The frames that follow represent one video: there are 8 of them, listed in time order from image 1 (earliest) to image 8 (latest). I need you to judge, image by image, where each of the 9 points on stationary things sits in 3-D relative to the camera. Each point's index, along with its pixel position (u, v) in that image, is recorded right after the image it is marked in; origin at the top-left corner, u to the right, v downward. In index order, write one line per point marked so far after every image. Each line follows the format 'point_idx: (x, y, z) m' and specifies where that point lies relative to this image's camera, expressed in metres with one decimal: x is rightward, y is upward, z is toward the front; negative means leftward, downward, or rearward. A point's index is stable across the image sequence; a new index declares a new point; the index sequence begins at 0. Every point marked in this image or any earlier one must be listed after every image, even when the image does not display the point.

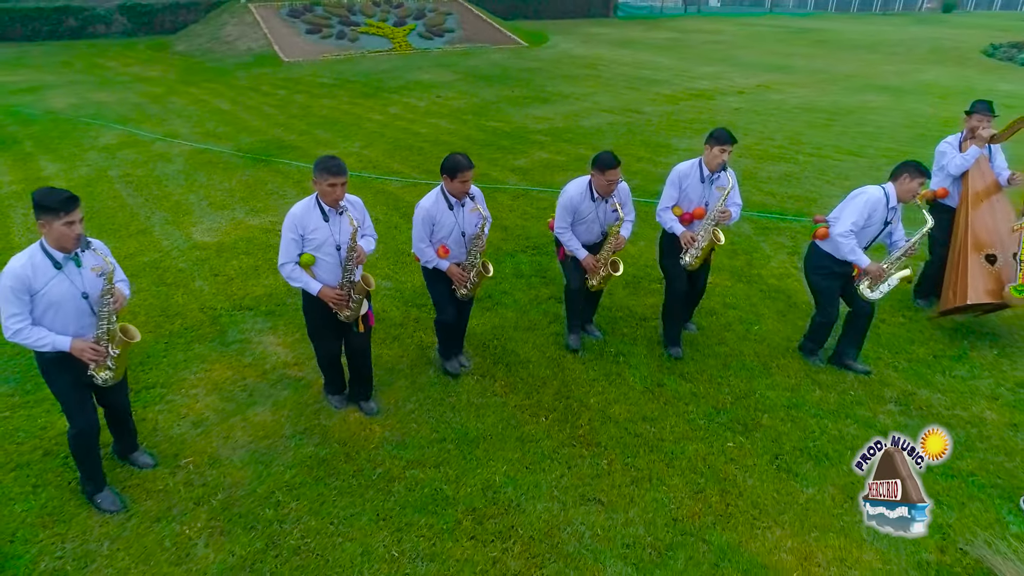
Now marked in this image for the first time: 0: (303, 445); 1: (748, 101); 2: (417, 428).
0: (-1.3, -1.0, +4.6) m
1: (+5.0, +4.0, +15.2) m
2: (-0.6, -0.9, +4.7) m
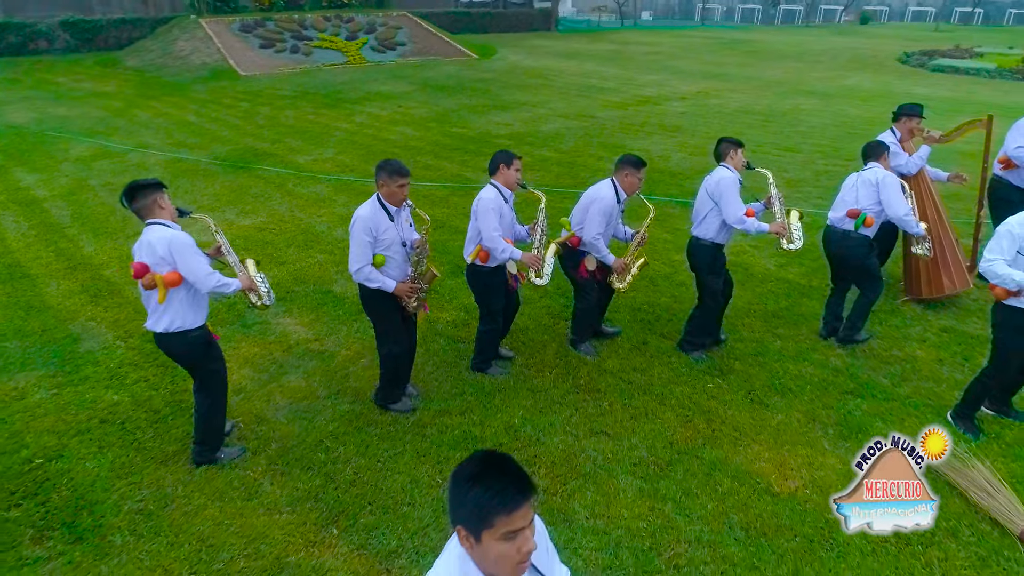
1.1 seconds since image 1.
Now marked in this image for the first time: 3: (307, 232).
0: (-1.2, -0.8, +5.2) m
1: (+4.1, +4.2, +16.3) m
2: (-0.5, -0.7, +5.4) m
3: (-2.4, +0.7, +8.5) m
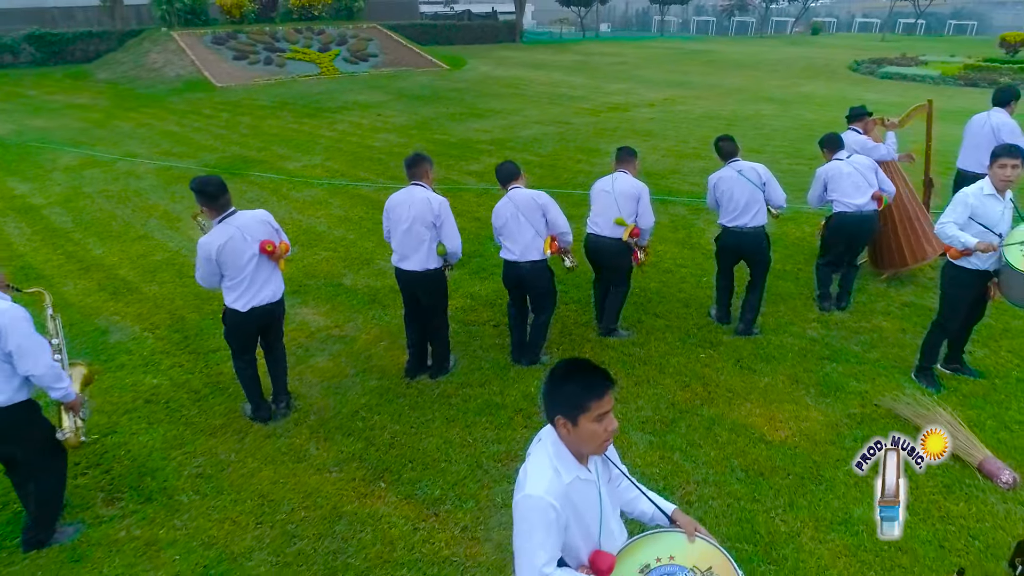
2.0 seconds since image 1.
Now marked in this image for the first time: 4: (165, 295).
0: (-1.1, -0.7, +5.6) m
1: (+3.5, +4.2, +17.1) m
2: (-0.4, -0.6, +5.8) m
3: (-2.5, +0.7, +8.9) m
4: (-3.4, -0.1, +7.1) m
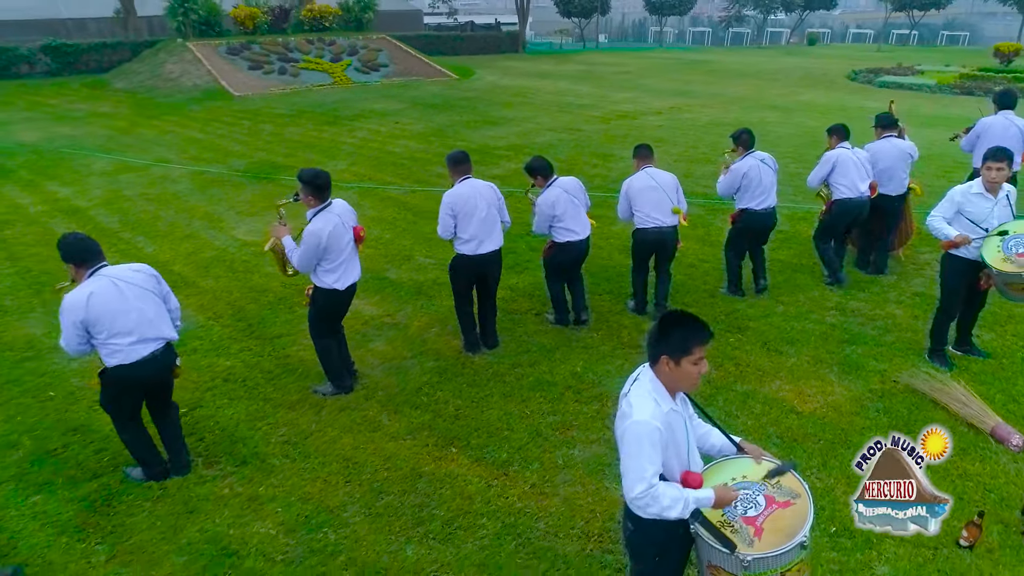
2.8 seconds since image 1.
0: (-0.7, -0.6, +6.0) m
1: (+3.8, +4.2, +17.6) m
2: (0.0, -0.5, +6.3) m
3: (-2.2, +0.7, +9.4) m
4: (-3.1, 0.0, +7.6) m
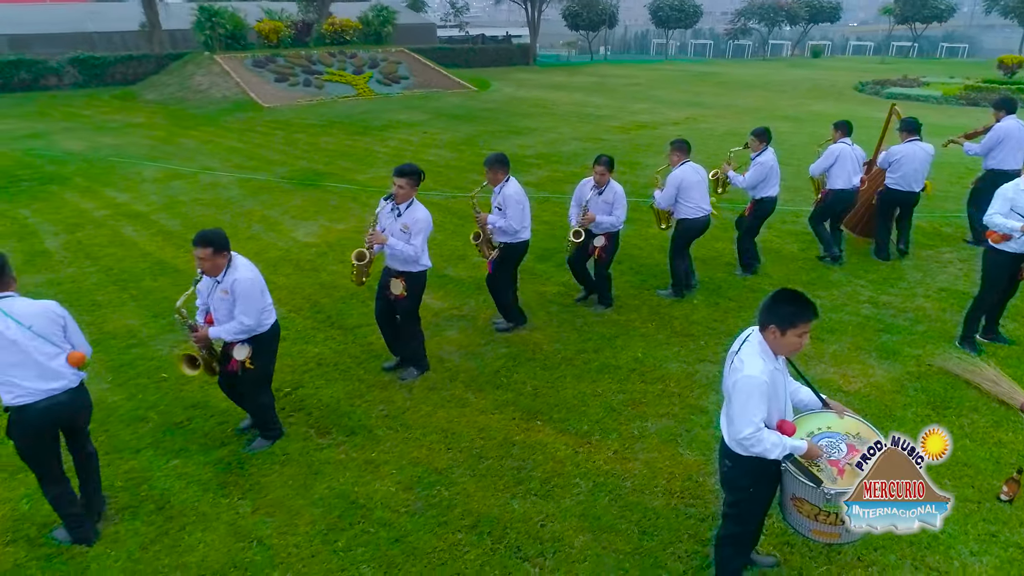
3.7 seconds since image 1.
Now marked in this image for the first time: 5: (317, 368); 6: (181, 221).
0: (-0.1, -0.5, +6.6) m
1: (+4.4, +4.1, +18.3) m
2: (+0.5, -0.4, +6.8) m
3: (-1.6, +0.8, +10.0) m
4: (-2.5, 0.0, +8.1) m
5: (-1.7, -0.7, +6.2) m
6: (-4.9, +1.0, +10.6) m
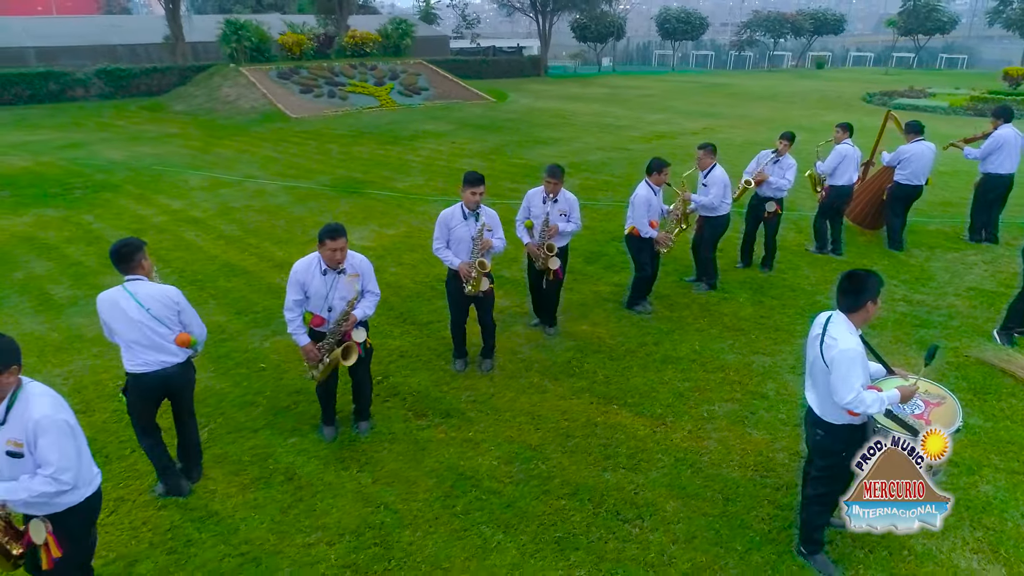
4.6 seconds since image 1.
0: (+0.5, -0.5, +7.1) m
1: (+5.1, +3.9, +18.8) m
2: (+1.2, -0.4, +7.3) m
3: (-0.9, +0.7, +10.5) m
4: (-1.8, 0.0, +8.6) m
5: (-1.1, -0.7, +6.7) m
6: (-4.3, +1.0, +11.1) m
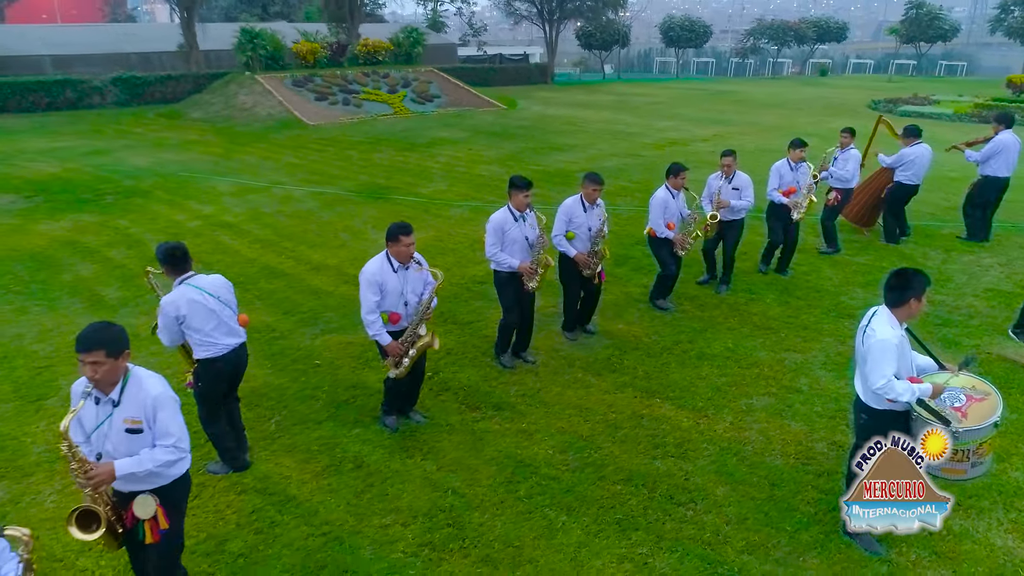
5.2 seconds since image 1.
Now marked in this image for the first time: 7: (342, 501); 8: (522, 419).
0: (+0.9, -0.5, +7.4) m
1: (+5.5, +3.8, +19.2) m
2: (+1.6, -0.4, +7.7) m
3: (-0.5, +0.7, +10.8) m
4: (-1.4, 0.0, +8.9) m
5: (-0.6, -0.7, +7.0) m
6: (-3.9, +0.9, +11.4) m
7: (-1.2, -1.5, +4.9) m
8: (+0.1, -1.1, +5.9) m
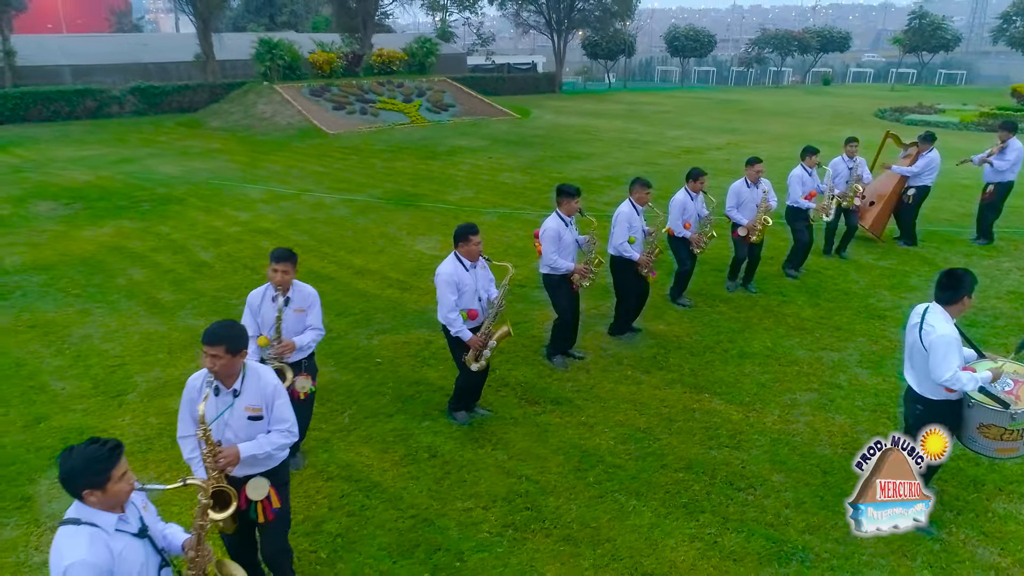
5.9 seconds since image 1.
0: (+1.4, -0.6, +7.7) m
1: (+6.0, +3.7, +19.6) m
2: (+2.1, -0.5, +8.0) m
3: (0.0, +0.6, +11.1) m
4: (-0.9, 0.0, +9.3) m
5: (-0.1, -0.7, +7.4) m
6: (-3.3, +0.8, +11.8) m
7: (-0.6, -1.4, +5.2) m
8: (+0.6, -1.1, +6.2) m
